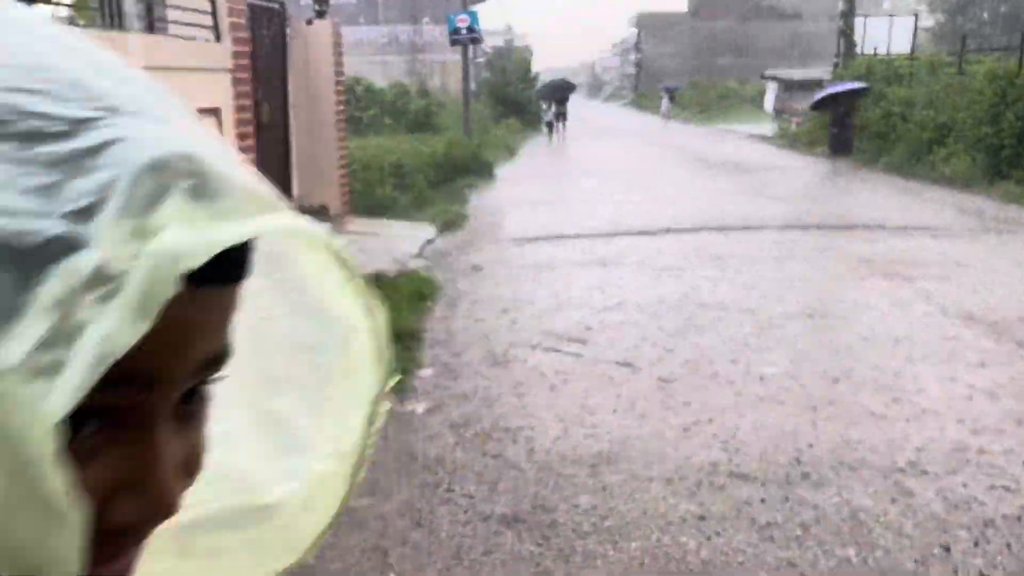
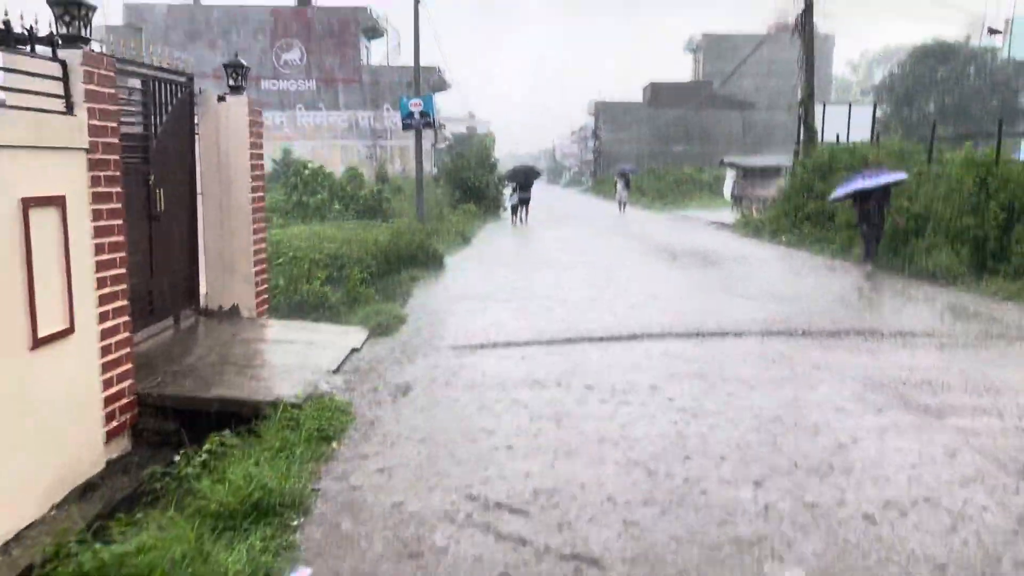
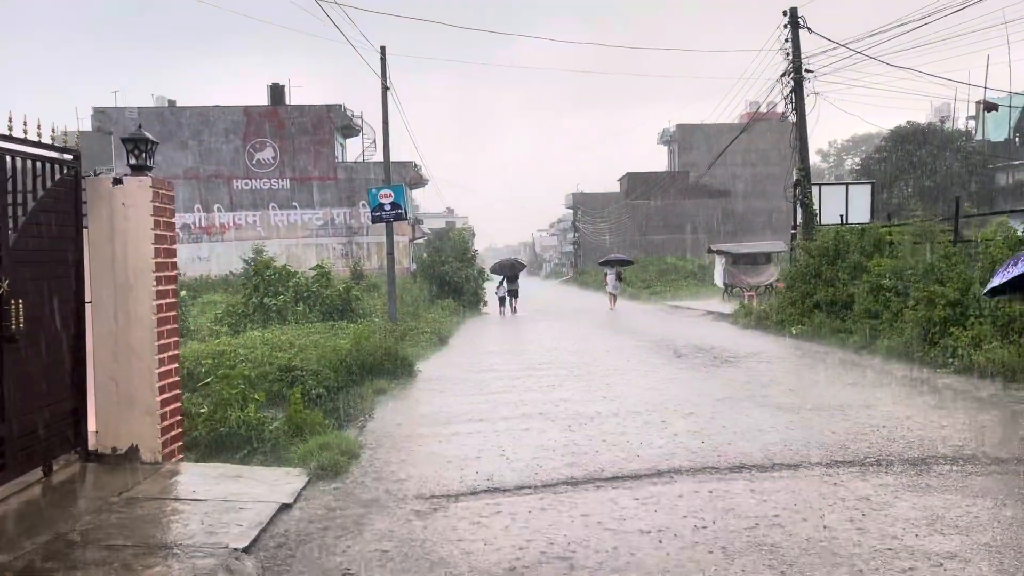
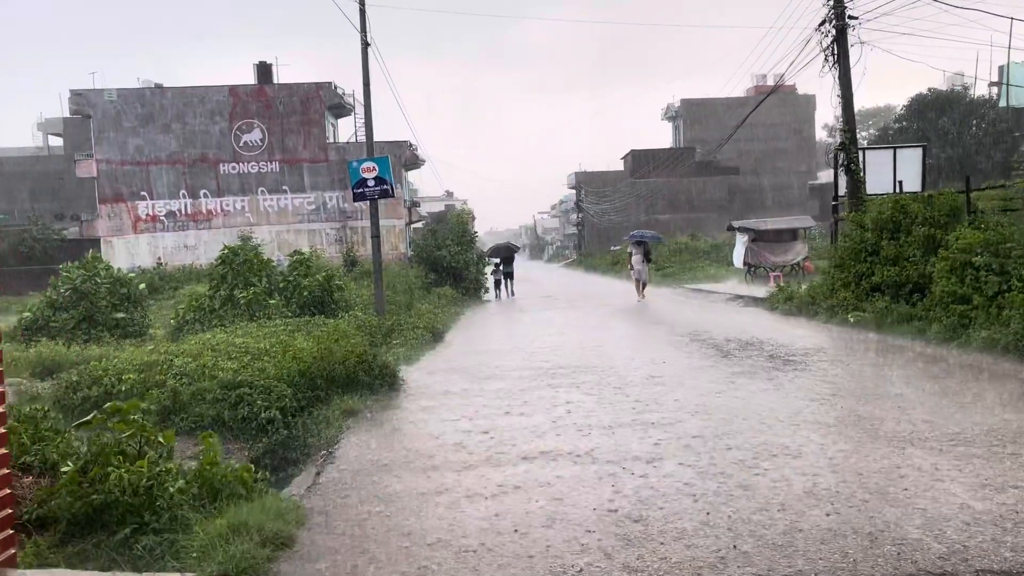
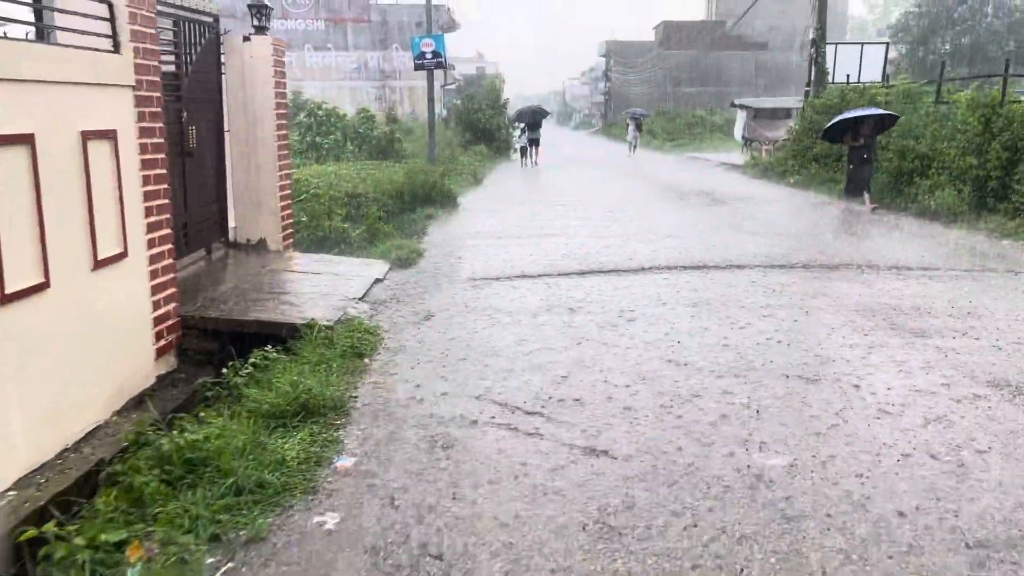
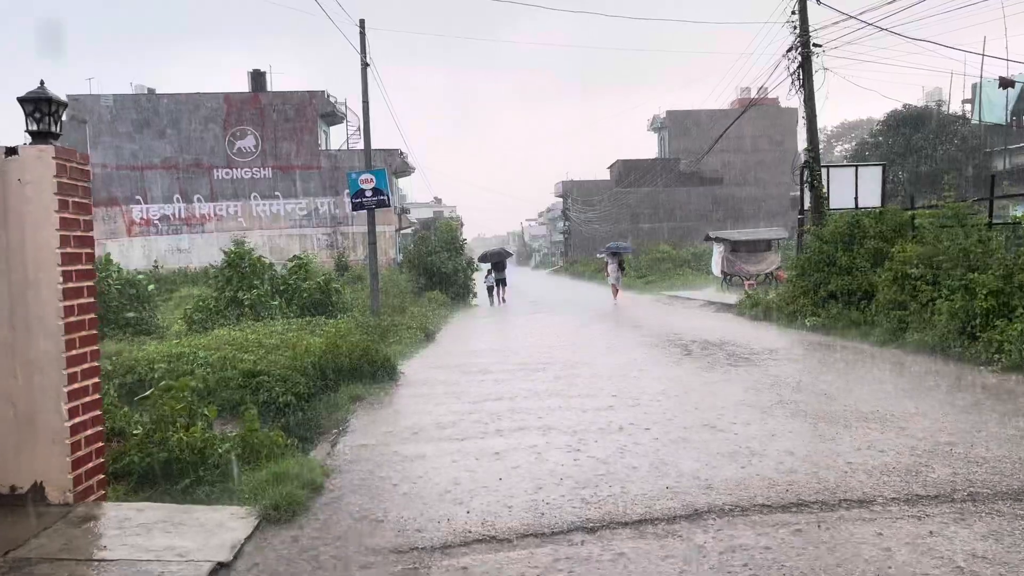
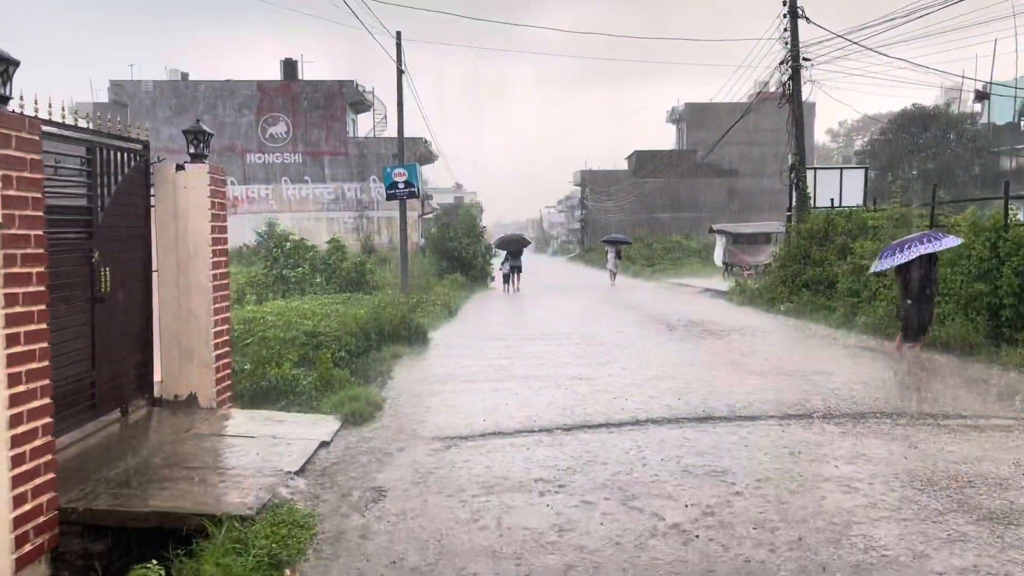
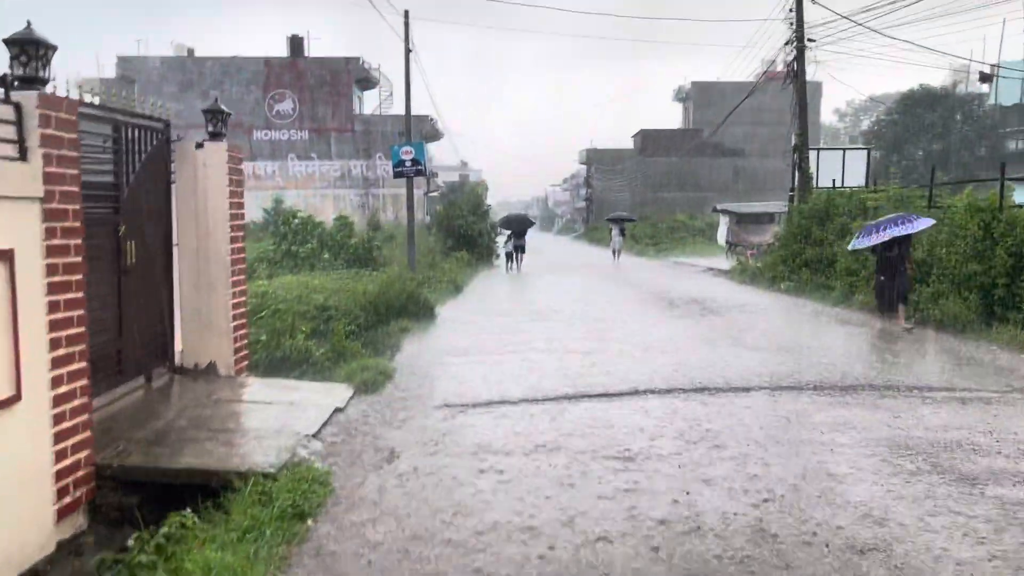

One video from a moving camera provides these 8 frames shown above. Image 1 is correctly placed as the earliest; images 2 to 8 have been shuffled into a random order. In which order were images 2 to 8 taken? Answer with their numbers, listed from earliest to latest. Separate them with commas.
5, 2, 8, 7, 3, 6, 4
